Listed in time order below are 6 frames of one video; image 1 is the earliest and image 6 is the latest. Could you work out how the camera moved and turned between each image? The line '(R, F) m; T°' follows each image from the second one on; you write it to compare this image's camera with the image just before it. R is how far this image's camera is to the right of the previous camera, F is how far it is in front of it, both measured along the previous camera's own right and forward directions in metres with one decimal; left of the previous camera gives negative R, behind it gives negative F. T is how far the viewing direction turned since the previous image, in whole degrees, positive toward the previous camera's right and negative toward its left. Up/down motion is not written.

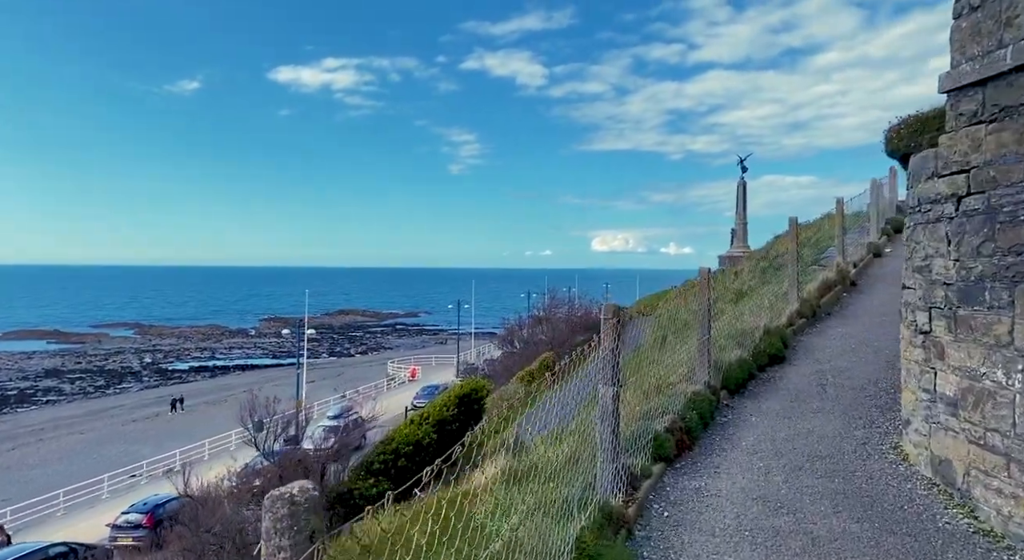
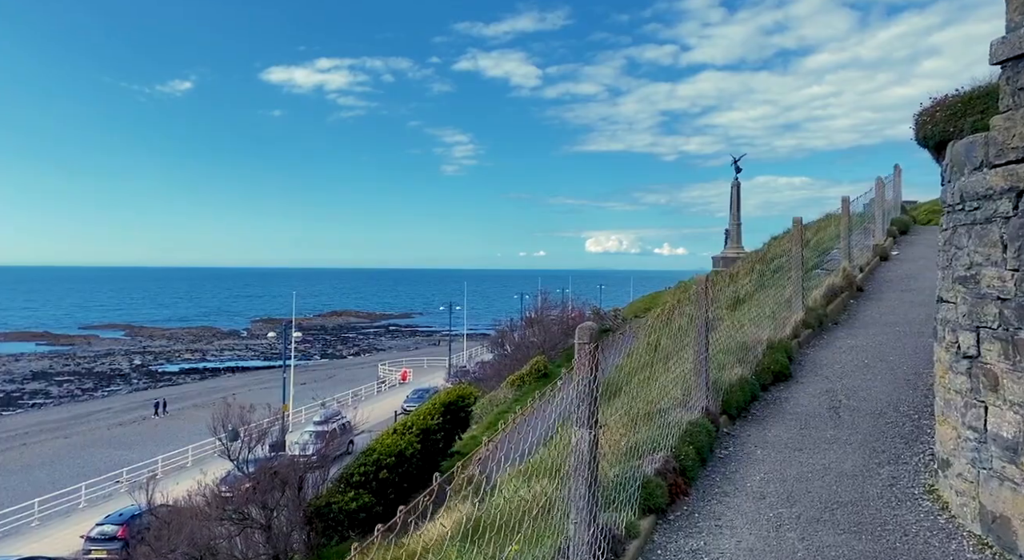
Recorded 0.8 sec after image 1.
(+0.1, +0.6) m; +1°
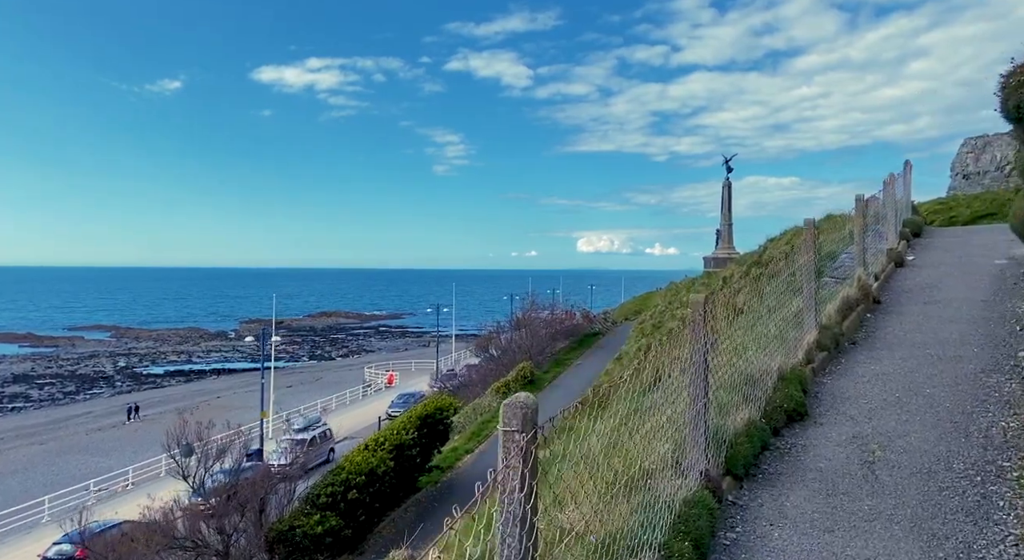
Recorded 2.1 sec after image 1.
(+0.2, +1.0) m; +1°
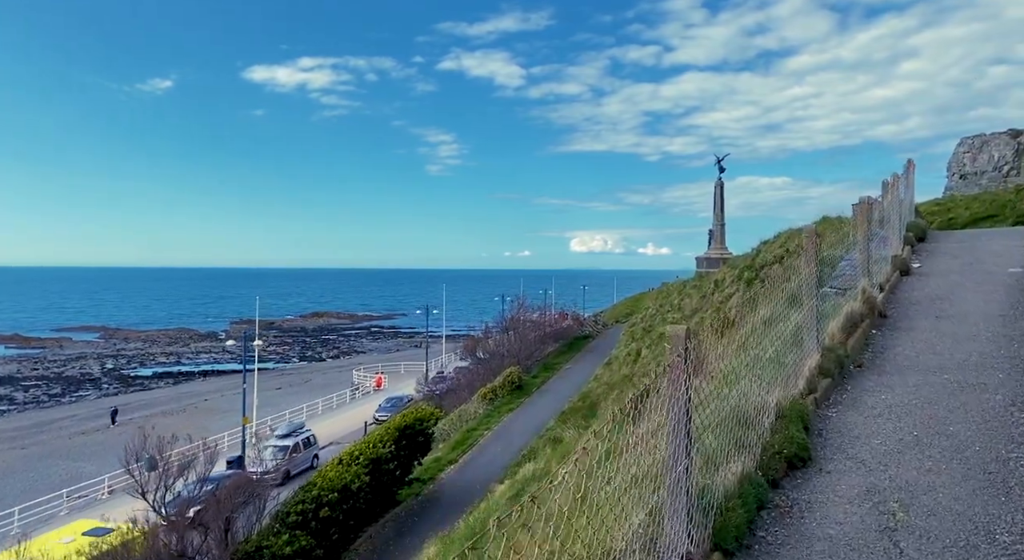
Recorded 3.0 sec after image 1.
(+0.2, +0.6) m; +1°
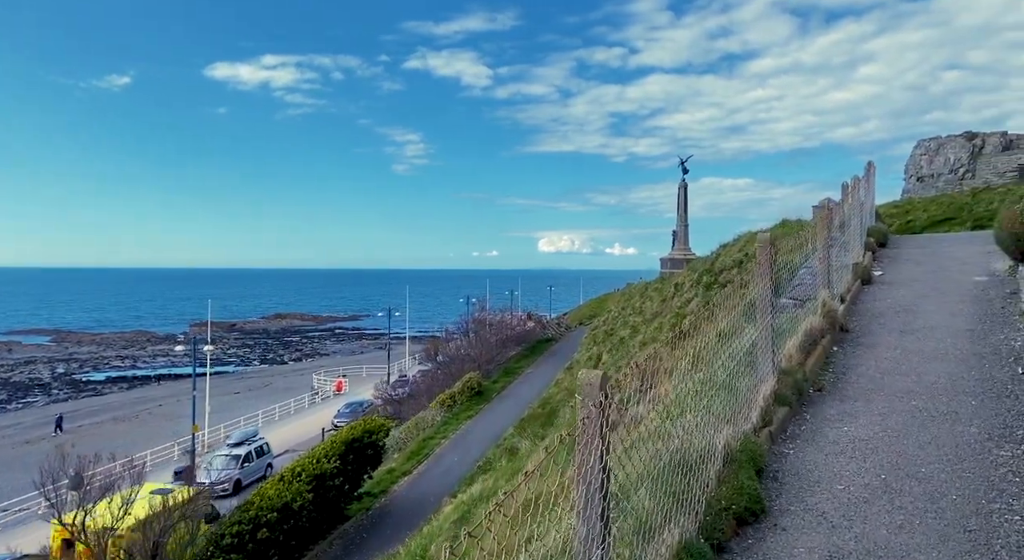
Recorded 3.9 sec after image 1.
(+0.3, +0.6) m; +3°
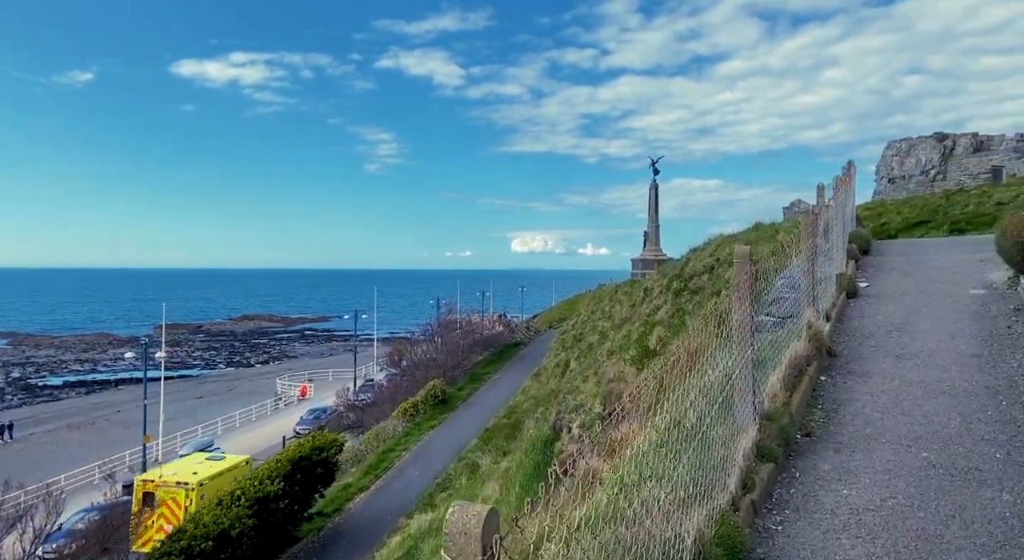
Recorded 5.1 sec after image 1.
(+0.3, +0.8) m; +2°
